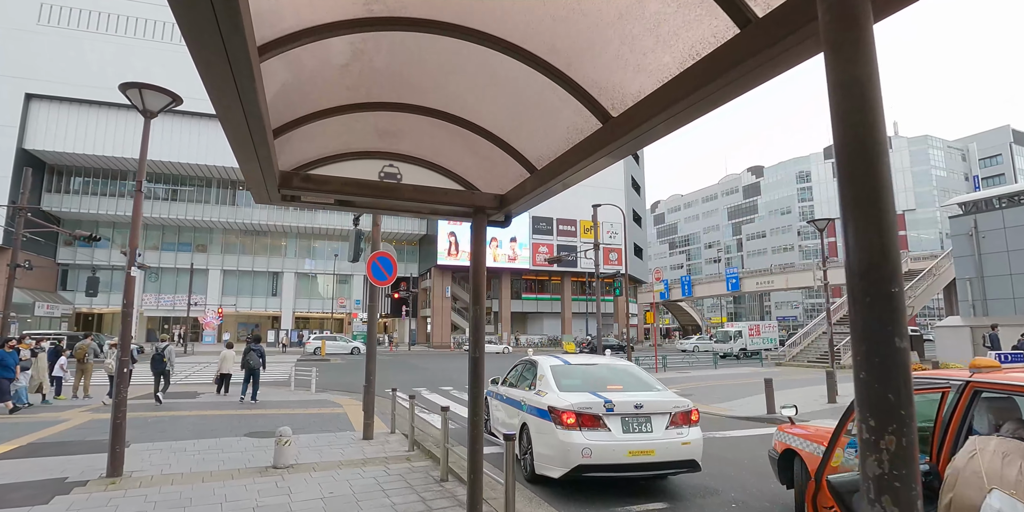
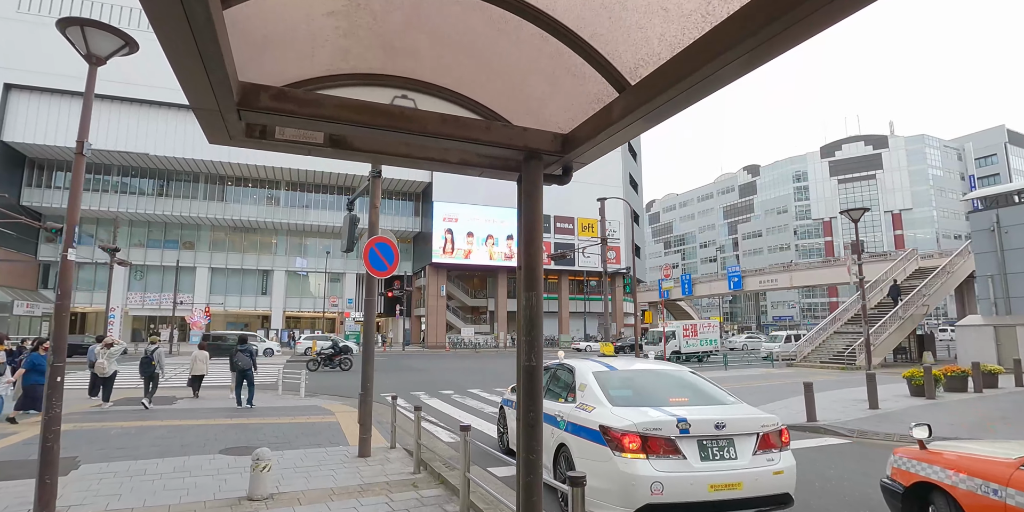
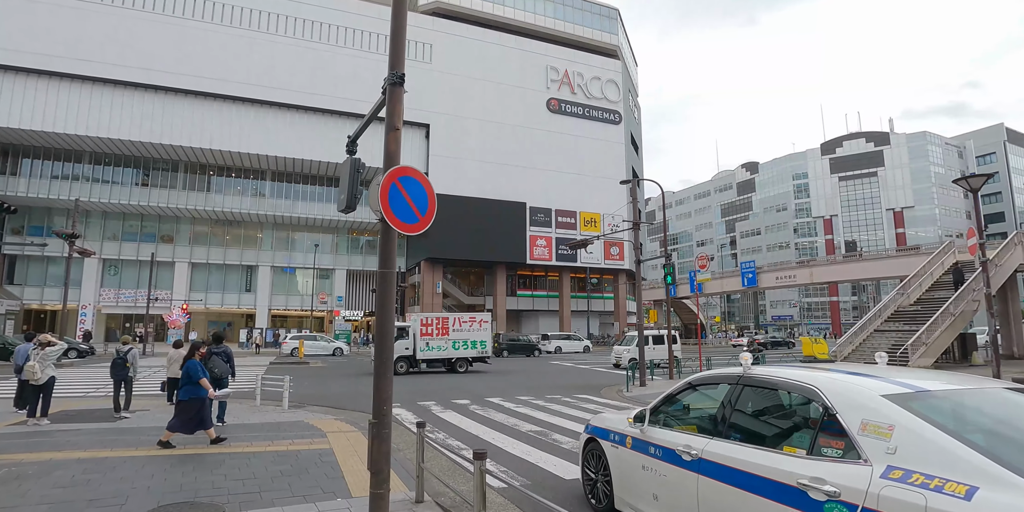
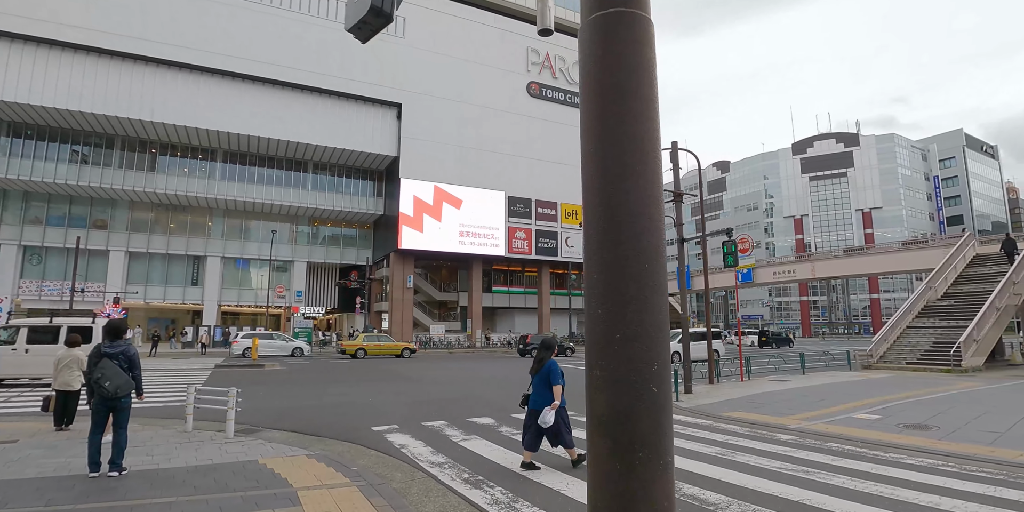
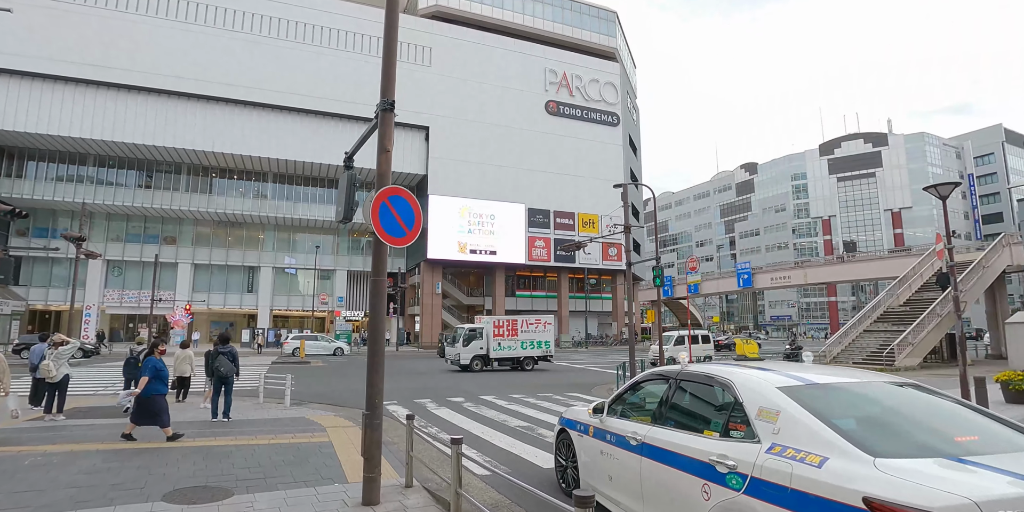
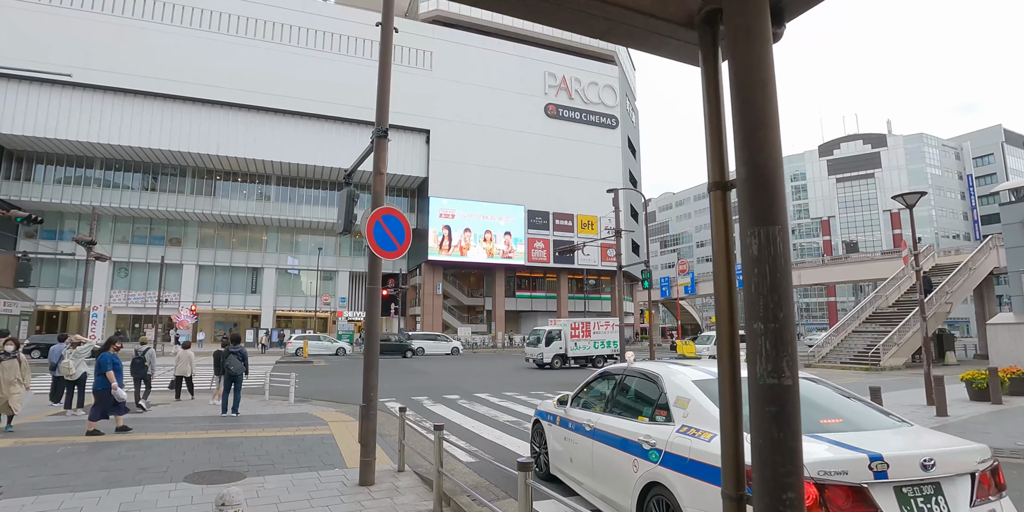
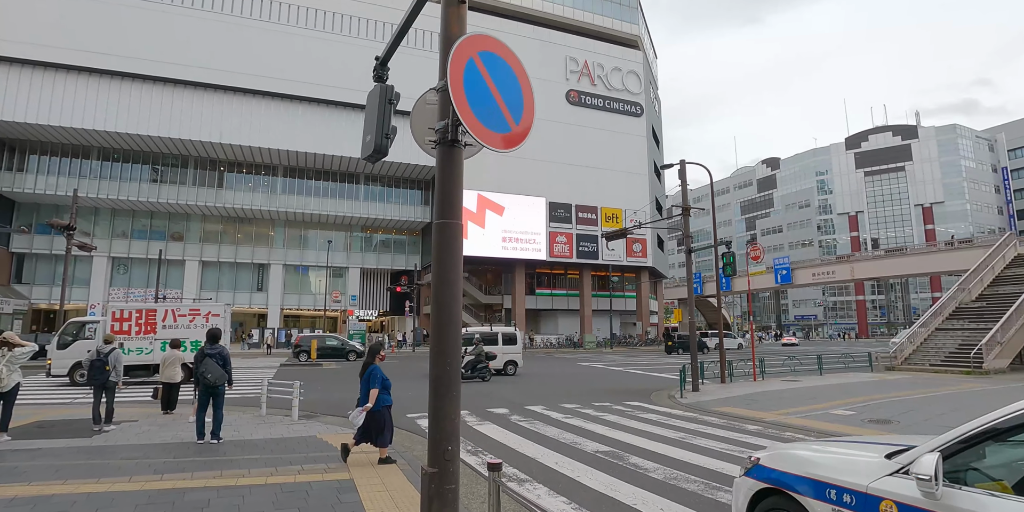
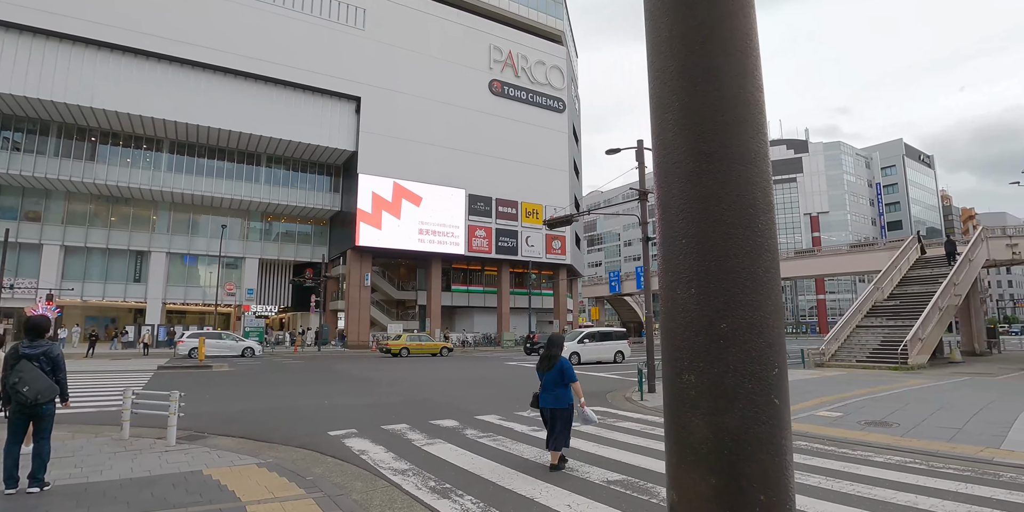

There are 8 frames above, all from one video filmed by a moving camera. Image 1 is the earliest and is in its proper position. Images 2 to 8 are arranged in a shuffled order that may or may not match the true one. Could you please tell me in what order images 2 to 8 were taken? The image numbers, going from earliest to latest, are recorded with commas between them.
2, 6, 5, 3, 7, 4, 8
